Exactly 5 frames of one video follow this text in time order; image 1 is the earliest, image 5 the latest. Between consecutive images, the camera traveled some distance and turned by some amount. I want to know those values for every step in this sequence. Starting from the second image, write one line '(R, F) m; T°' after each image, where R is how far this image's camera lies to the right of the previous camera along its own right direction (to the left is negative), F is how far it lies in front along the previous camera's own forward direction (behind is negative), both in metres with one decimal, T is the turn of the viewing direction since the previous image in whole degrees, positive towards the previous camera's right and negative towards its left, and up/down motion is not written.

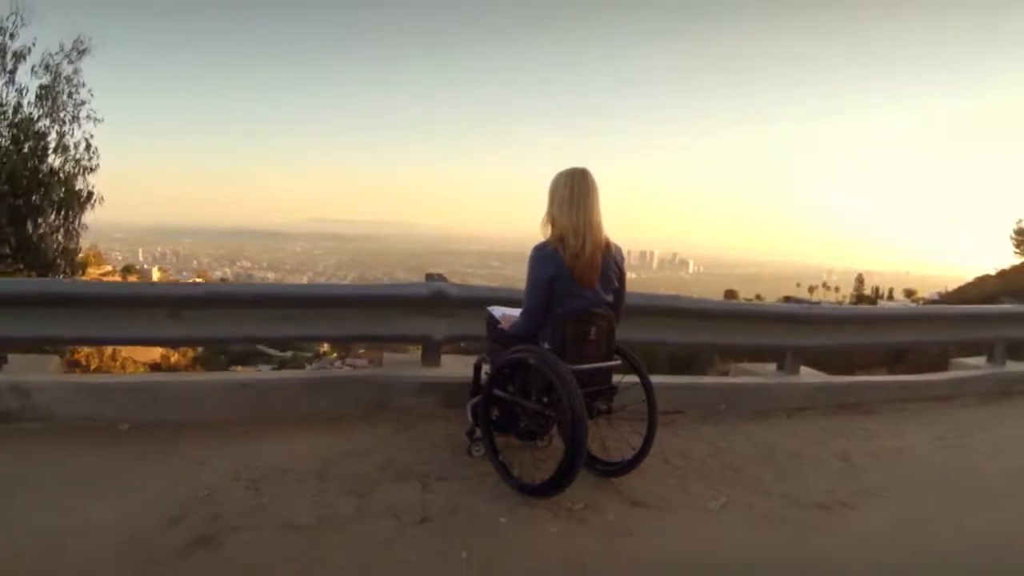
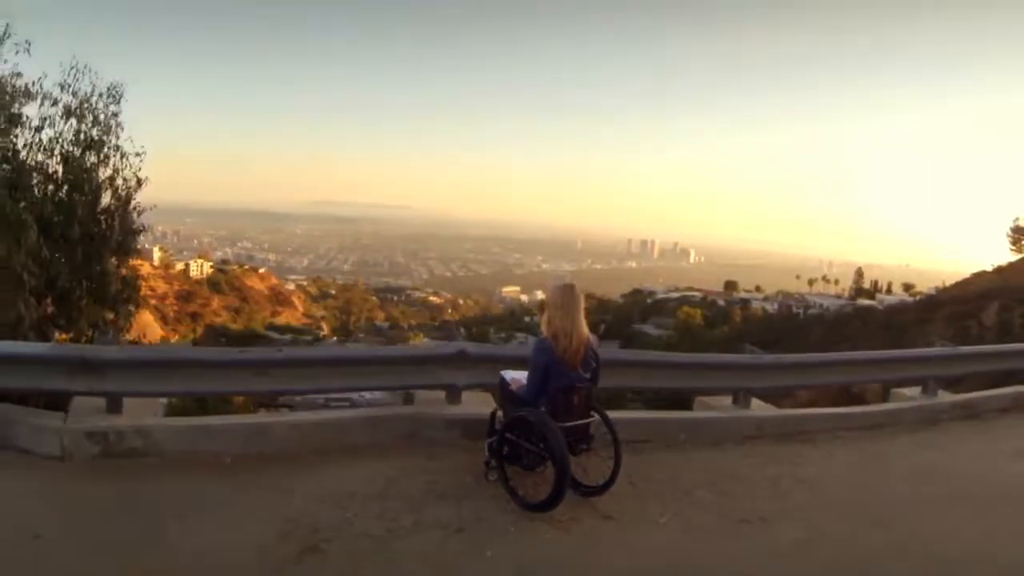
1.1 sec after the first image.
(0.0, -0.9) m; 0°
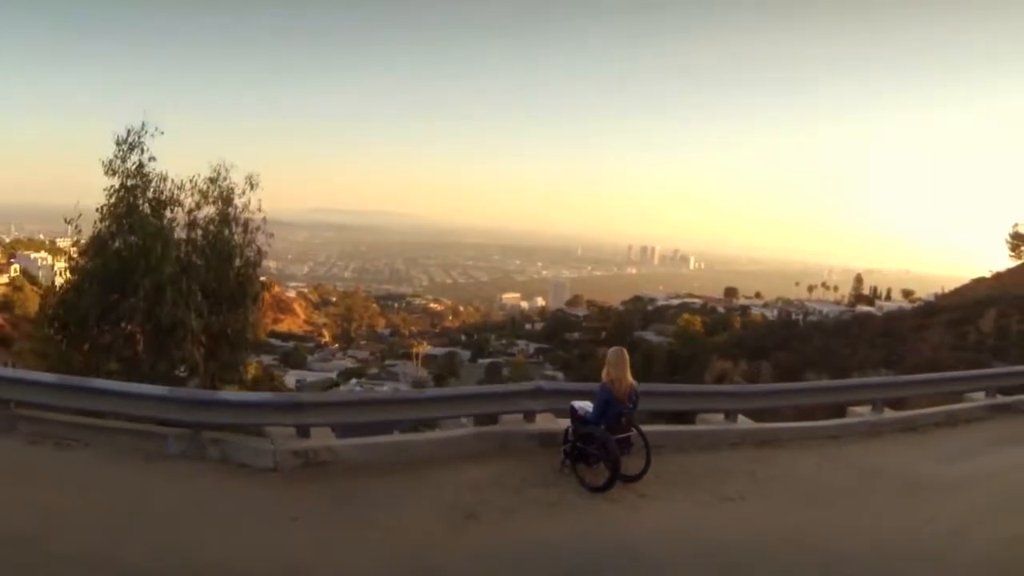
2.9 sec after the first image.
(-0.2, +1.0) m; 0°
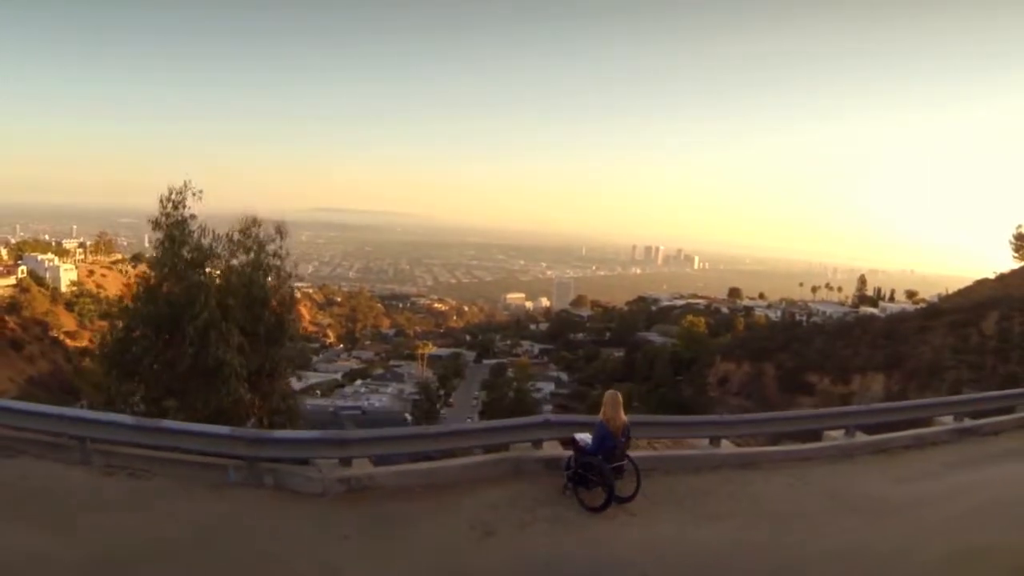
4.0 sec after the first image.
(0.0, -0.7) m; 0°
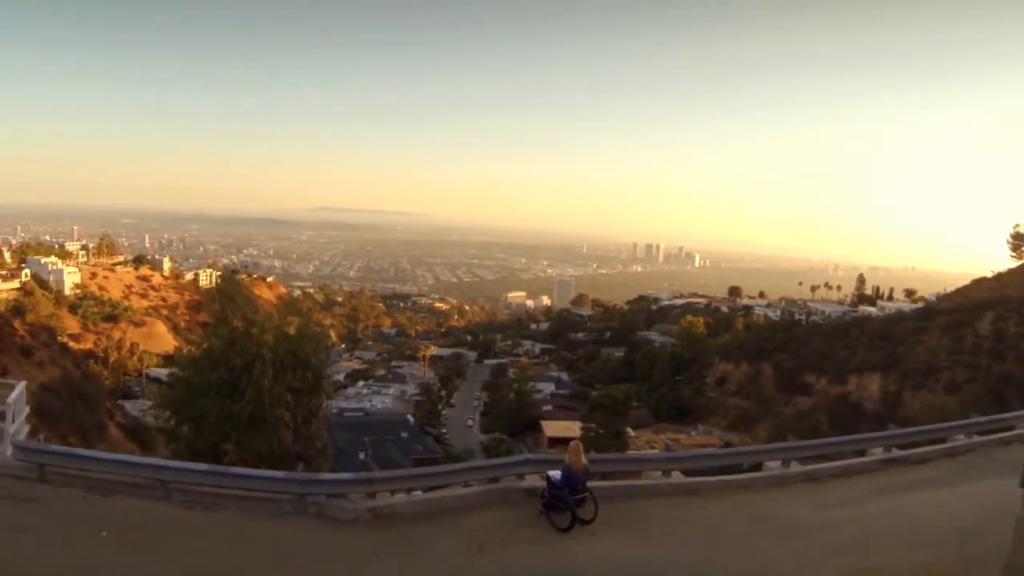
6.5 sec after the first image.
(+0.1, -1.4) m; 0°
